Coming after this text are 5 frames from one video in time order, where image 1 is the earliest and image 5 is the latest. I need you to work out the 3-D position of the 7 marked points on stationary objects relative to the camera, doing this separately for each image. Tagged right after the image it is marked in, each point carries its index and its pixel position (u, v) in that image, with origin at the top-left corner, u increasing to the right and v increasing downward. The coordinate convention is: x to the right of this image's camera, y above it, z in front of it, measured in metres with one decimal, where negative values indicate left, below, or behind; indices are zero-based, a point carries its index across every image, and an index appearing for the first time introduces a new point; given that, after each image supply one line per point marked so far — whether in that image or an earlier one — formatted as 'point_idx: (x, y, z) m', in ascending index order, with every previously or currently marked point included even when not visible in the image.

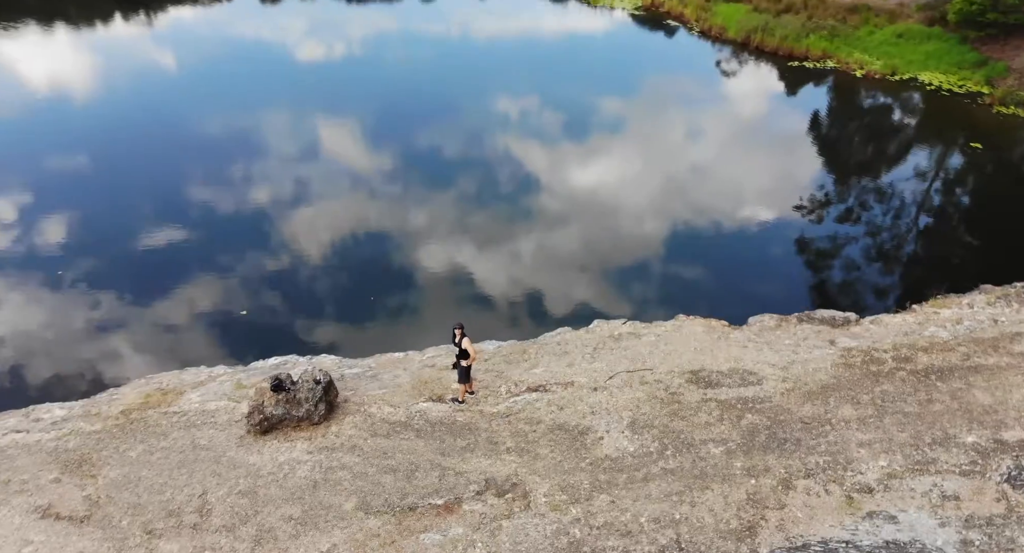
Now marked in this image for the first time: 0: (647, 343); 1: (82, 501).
0: (+2.7, -1.4, +12.7) m
1: (-8.7, -4.5, +12.8) m
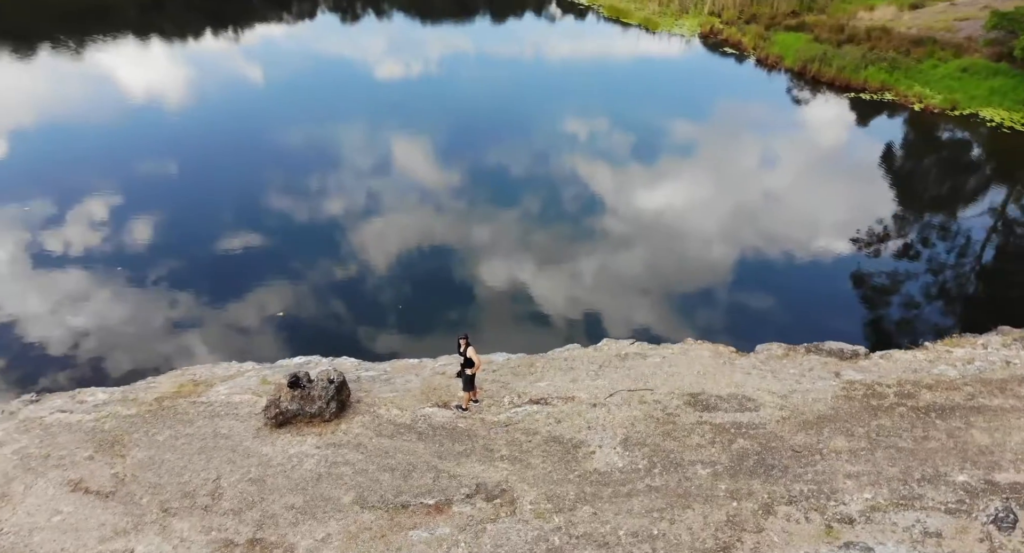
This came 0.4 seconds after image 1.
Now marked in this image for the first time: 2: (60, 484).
0: (+2.8, -1.8, +12.8) m
1: (-8.7, -4.4, +13.7) m
2: (-9.8, -4.5, +13.8) m
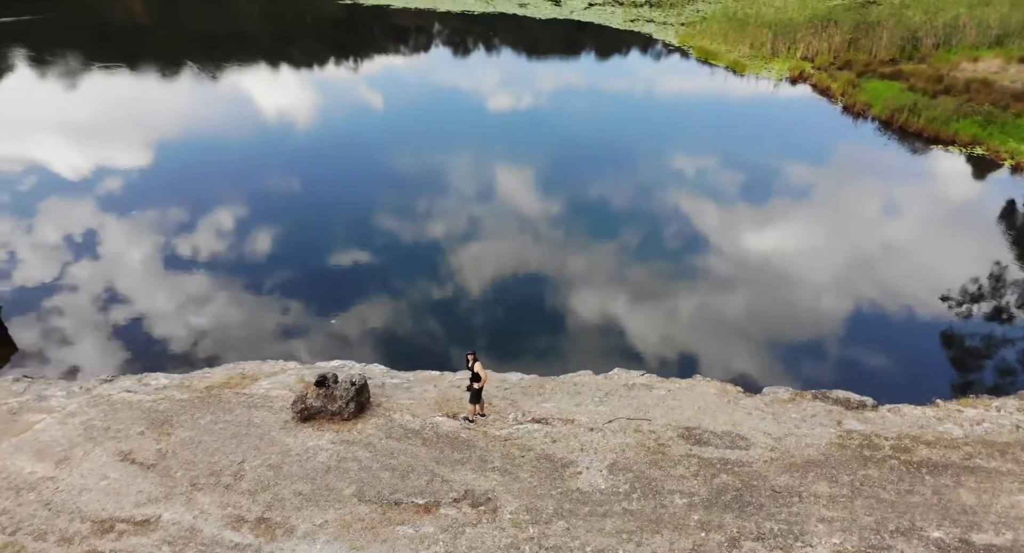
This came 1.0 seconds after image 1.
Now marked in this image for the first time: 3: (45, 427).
0: (+2.9, -2.5, +13.0) m
1: (-8.5, -4.2, +15.1) m
2: (-9.6, -4.3, +15.3) m
3: (-12.0, -3.9, +16.6) m
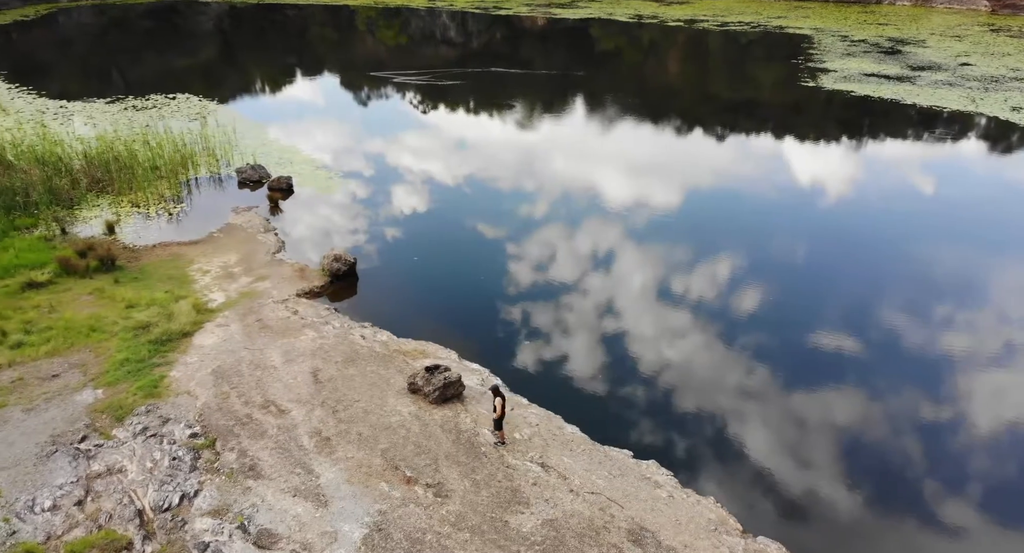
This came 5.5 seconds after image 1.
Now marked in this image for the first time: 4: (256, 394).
0: (+2.9, -4.3, +12.7) m
1: (-5.9, -3.2, +20.4) m
2: (-6.8, -3.0, +21.1) m
3: (-8.0, -2.3, +23.5) m
4: (-7.9, -3.6, +19.5) m
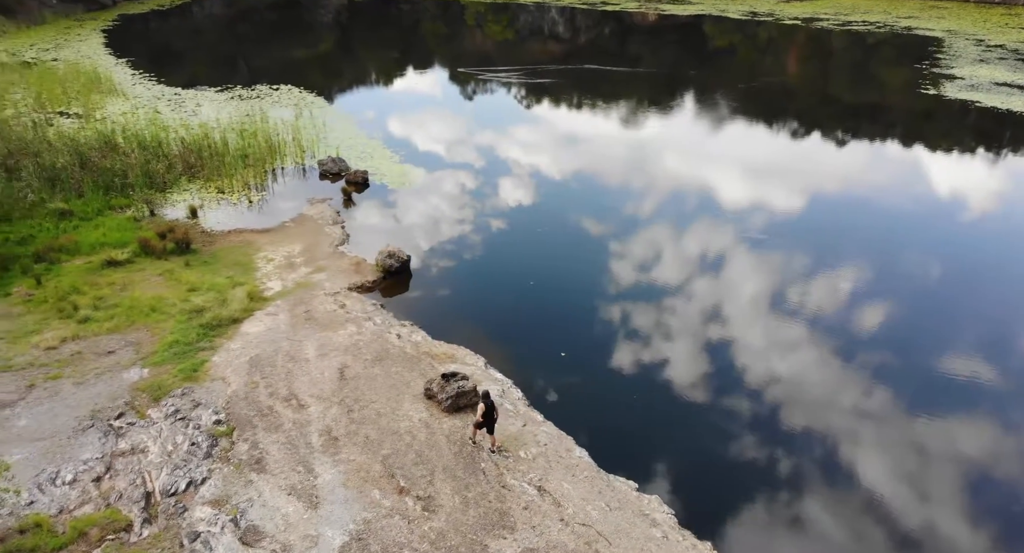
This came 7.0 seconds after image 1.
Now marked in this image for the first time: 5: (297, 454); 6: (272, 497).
0: (+2.6, -4.8, +12.0) m
1: (-5.2, -3.2, +20.7) m
2: (-6.0, -3.0, +21.5) m
3: (-6.8, -2.1, +24.0) m
4: (-7.3, -3.4, +20.0) m
5: (-5.1, -4.2, +15.0) m
6: (-5.1, -4.7, +13.5) m
